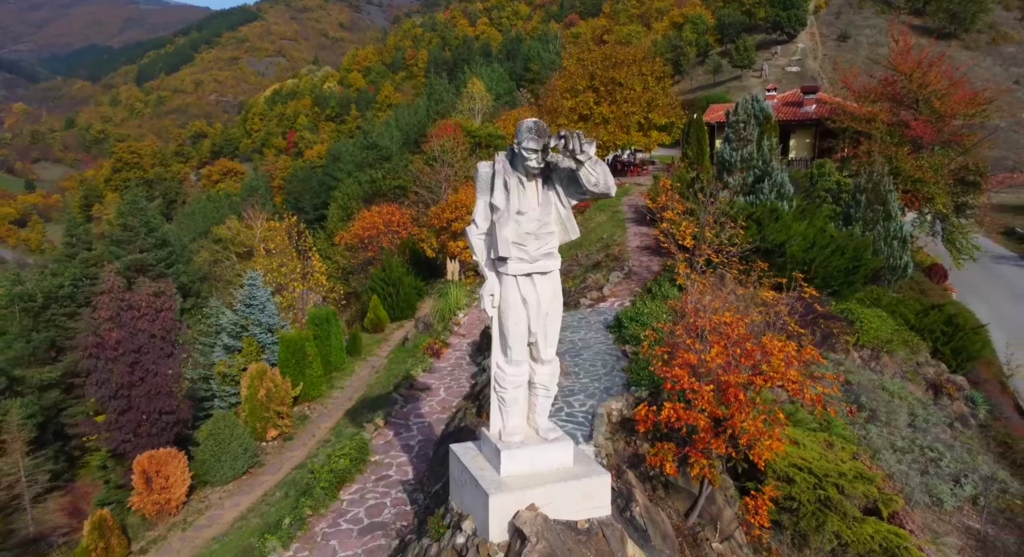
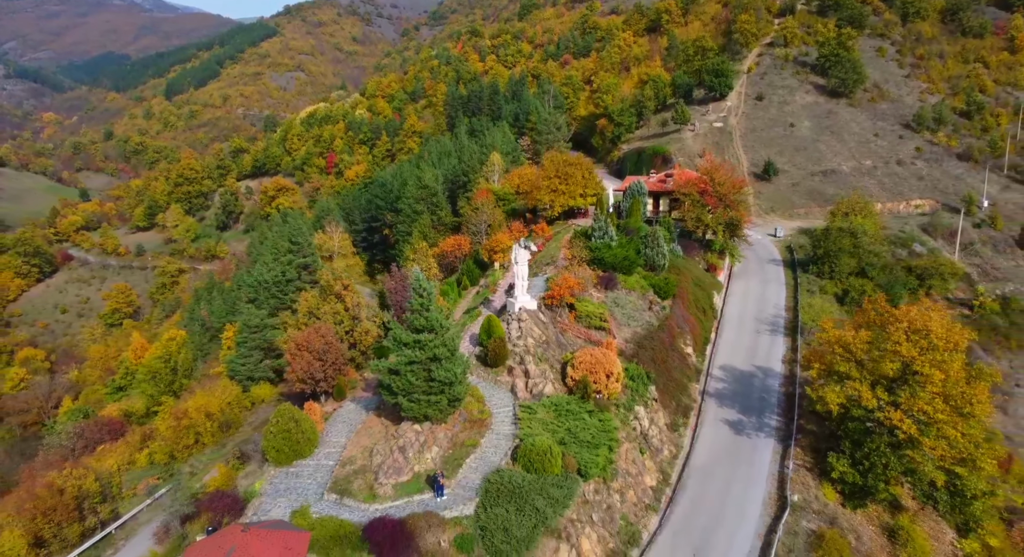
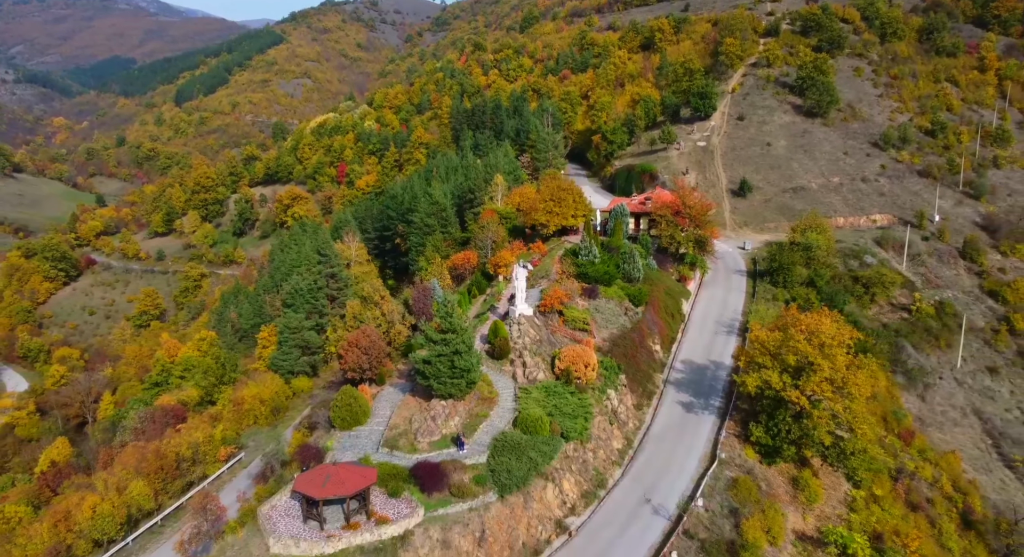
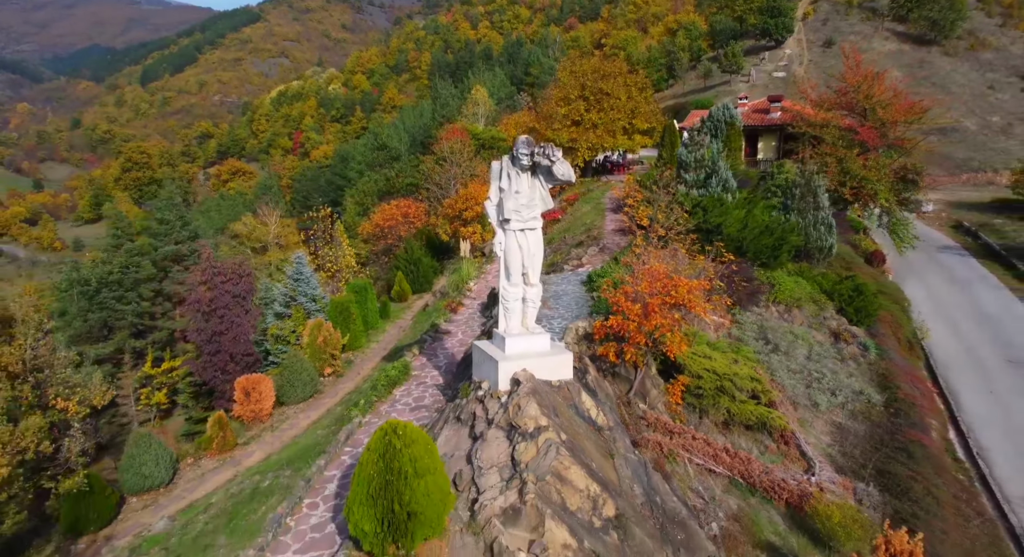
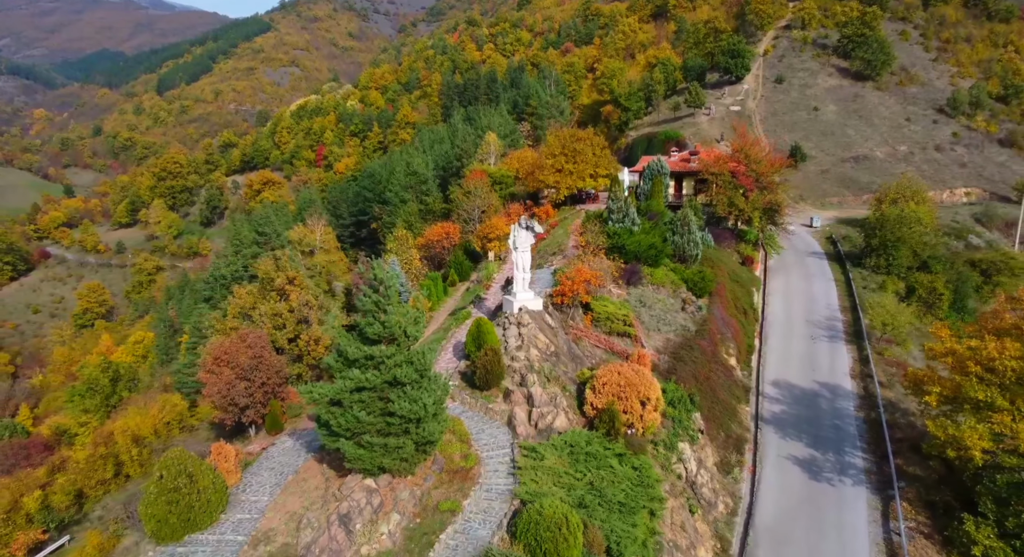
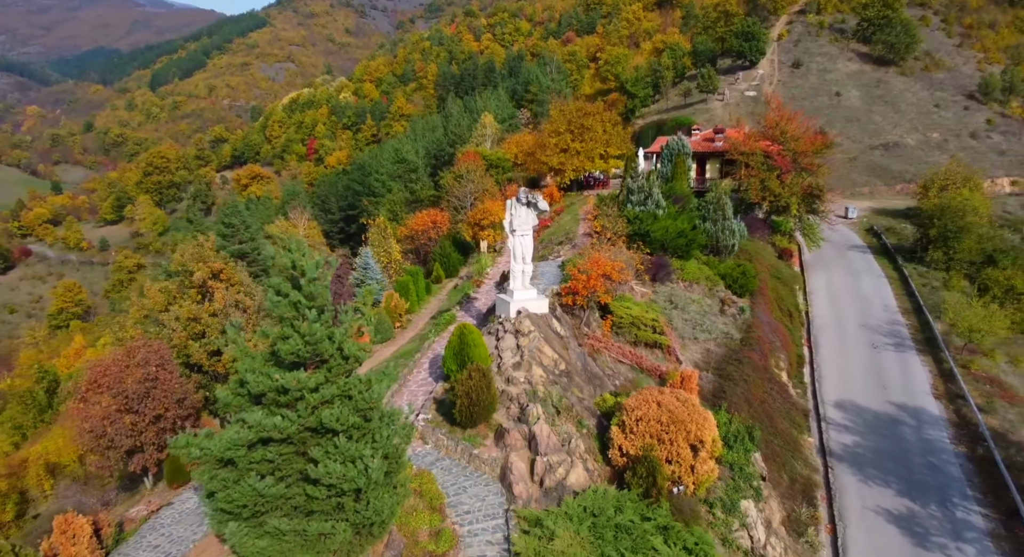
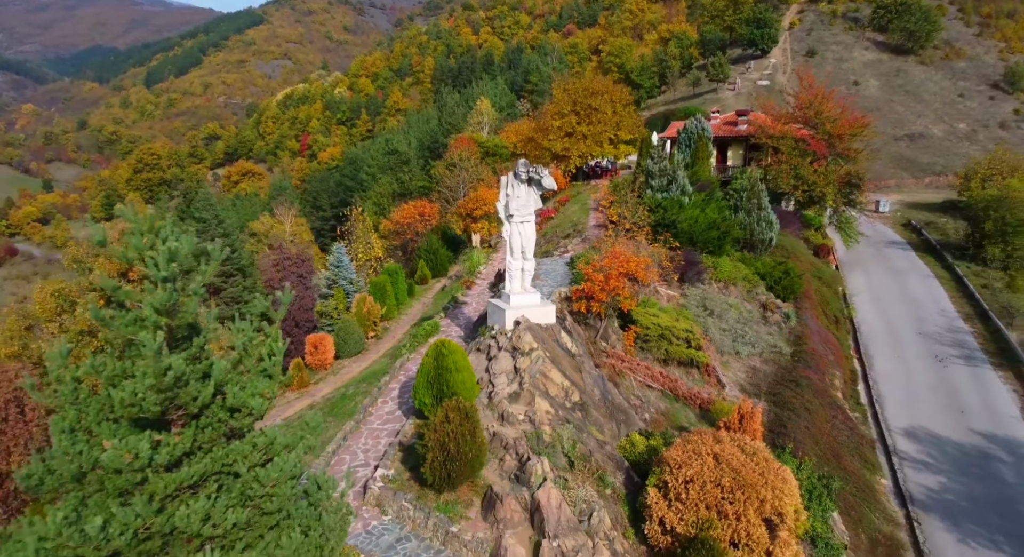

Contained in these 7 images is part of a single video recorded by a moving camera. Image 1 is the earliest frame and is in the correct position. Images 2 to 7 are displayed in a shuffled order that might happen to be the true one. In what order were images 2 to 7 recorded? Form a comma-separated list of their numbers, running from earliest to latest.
4, 7, 6, 5, 2, 3
